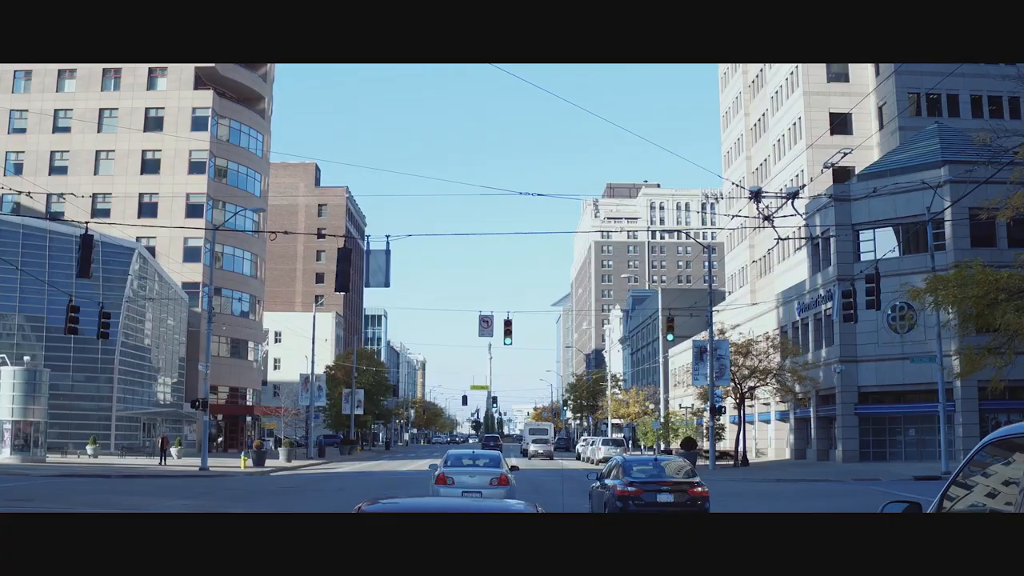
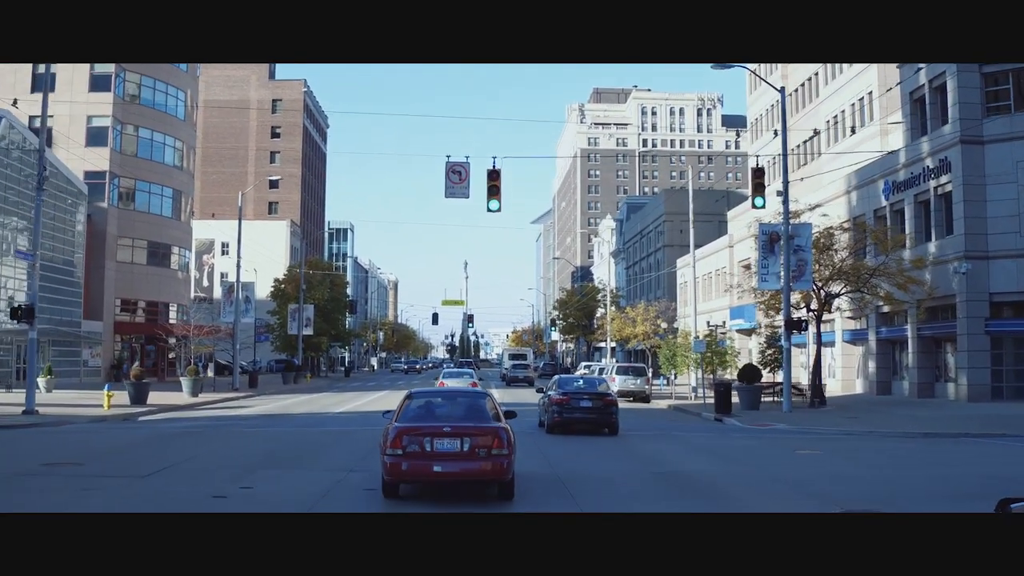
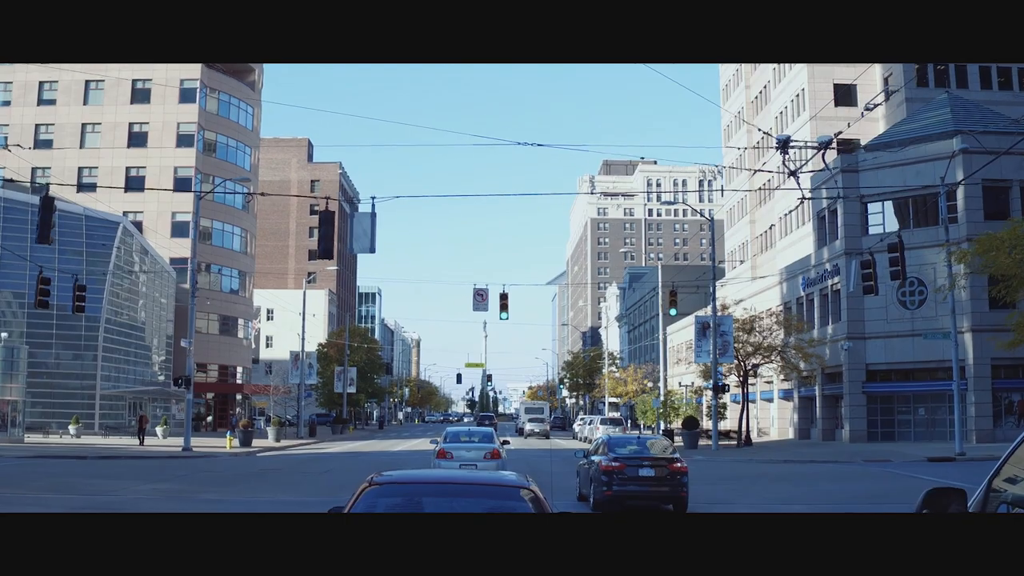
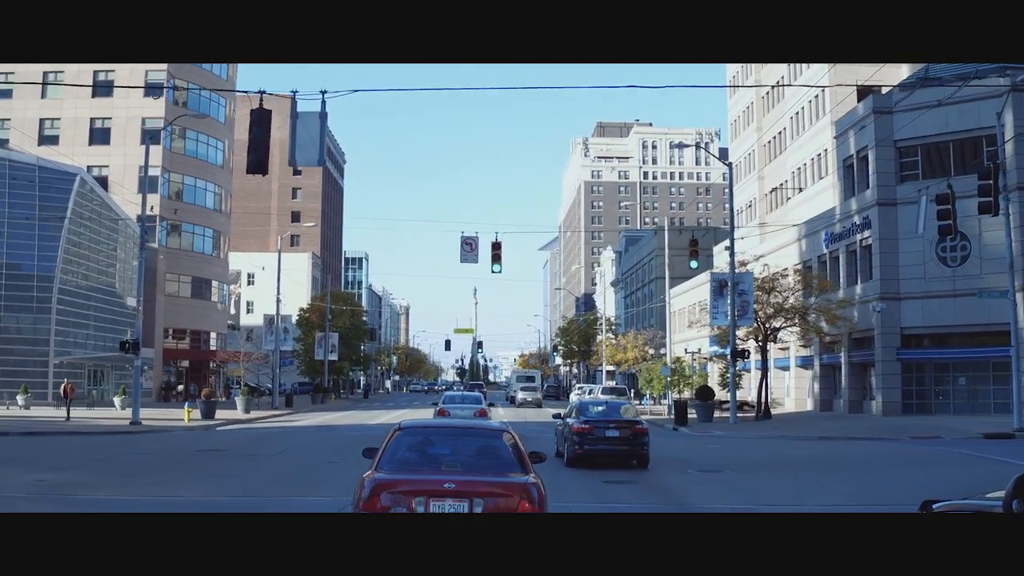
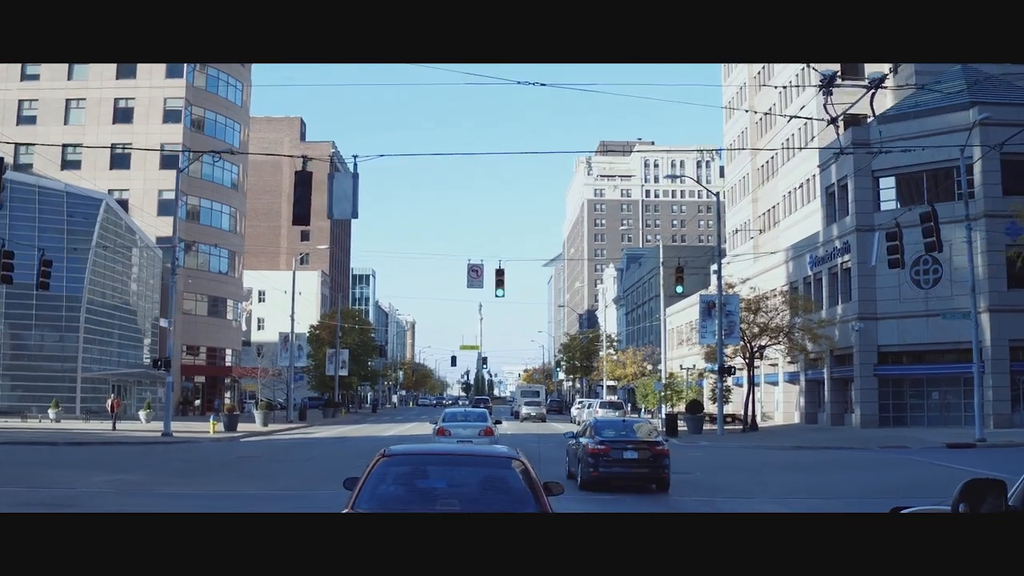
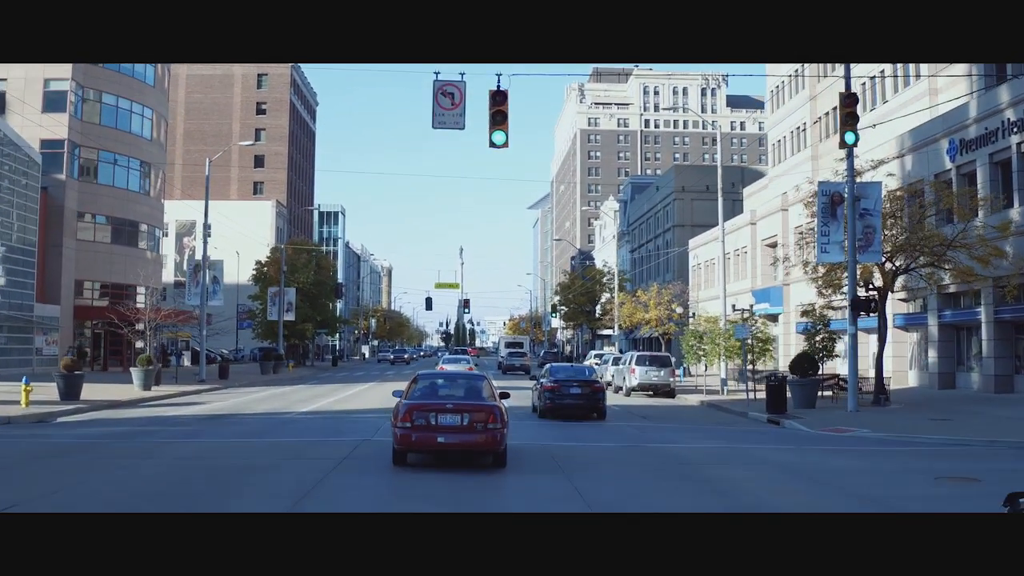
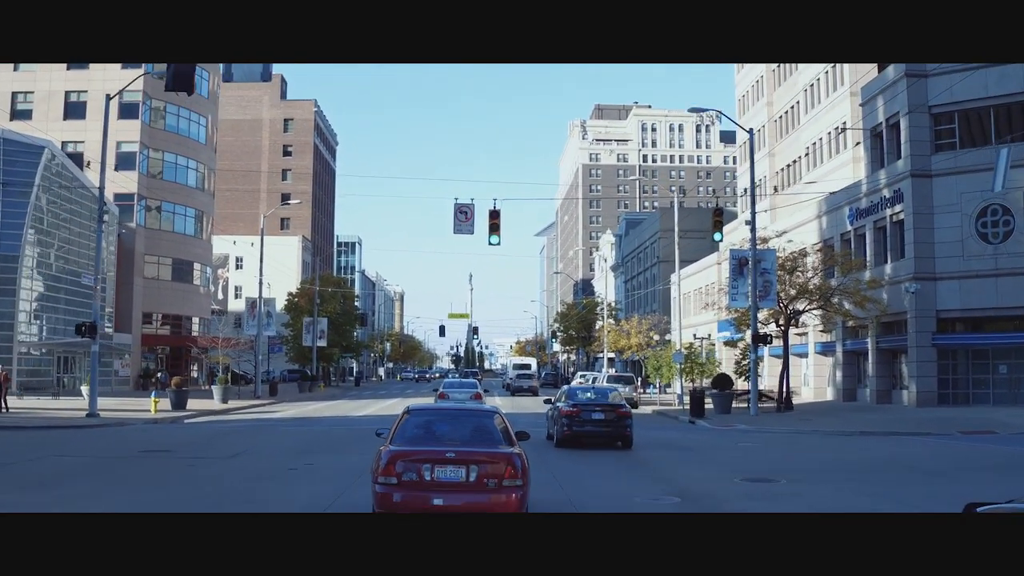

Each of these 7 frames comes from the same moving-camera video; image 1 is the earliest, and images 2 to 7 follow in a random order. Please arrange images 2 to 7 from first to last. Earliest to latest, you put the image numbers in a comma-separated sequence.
3, 5, 4, 7, 2, 6
